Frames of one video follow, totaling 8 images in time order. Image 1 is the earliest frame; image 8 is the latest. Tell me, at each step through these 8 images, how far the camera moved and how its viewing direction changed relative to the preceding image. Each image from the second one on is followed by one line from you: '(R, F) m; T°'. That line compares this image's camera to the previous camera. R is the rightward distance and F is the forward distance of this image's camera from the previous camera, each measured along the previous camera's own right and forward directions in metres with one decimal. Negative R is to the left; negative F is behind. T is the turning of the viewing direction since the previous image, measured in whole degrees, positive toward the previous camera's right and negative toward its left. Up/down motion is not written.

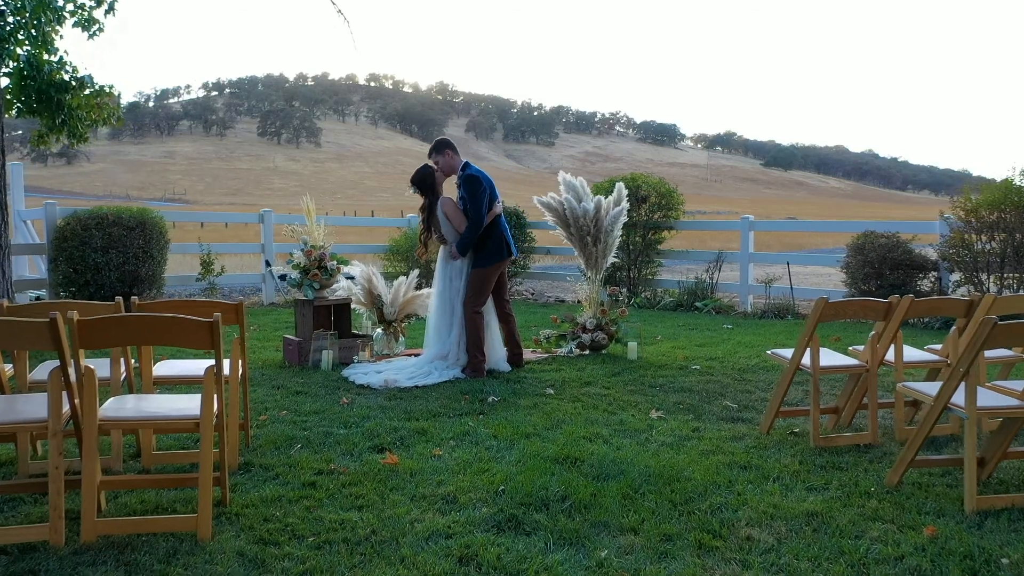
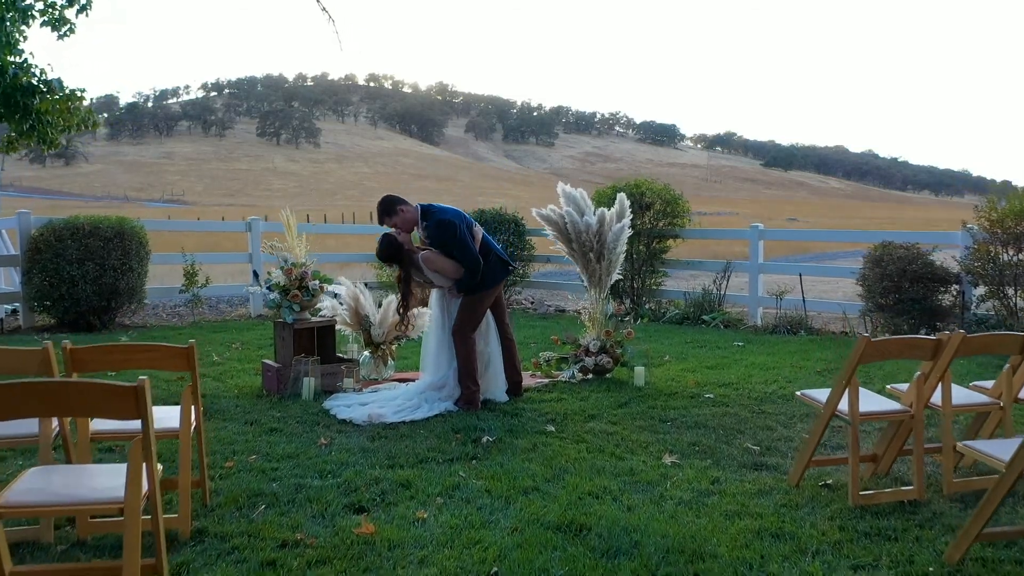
(0.0, +0.4) m; 0°
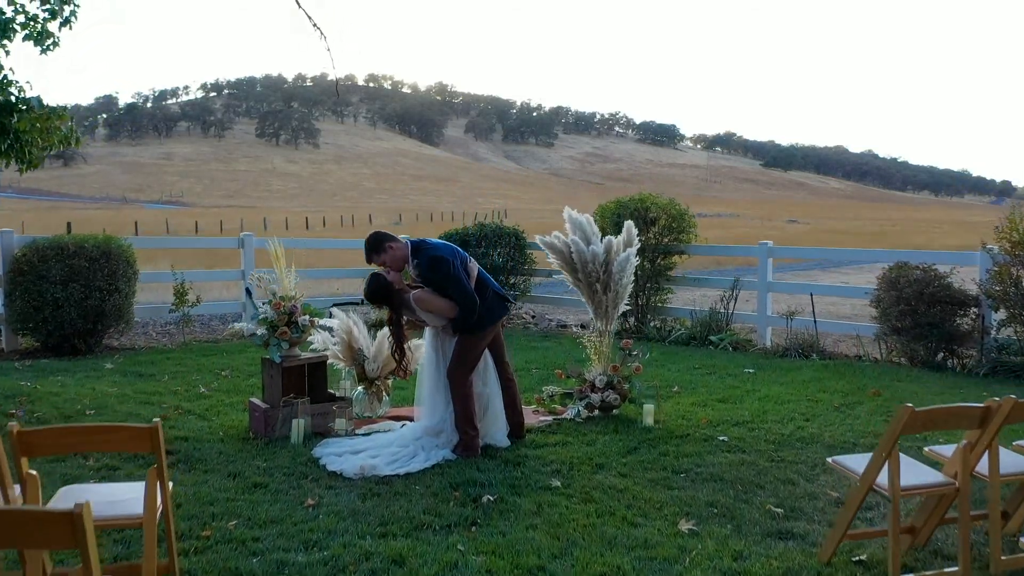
(0.0, +0.3) m; 0°
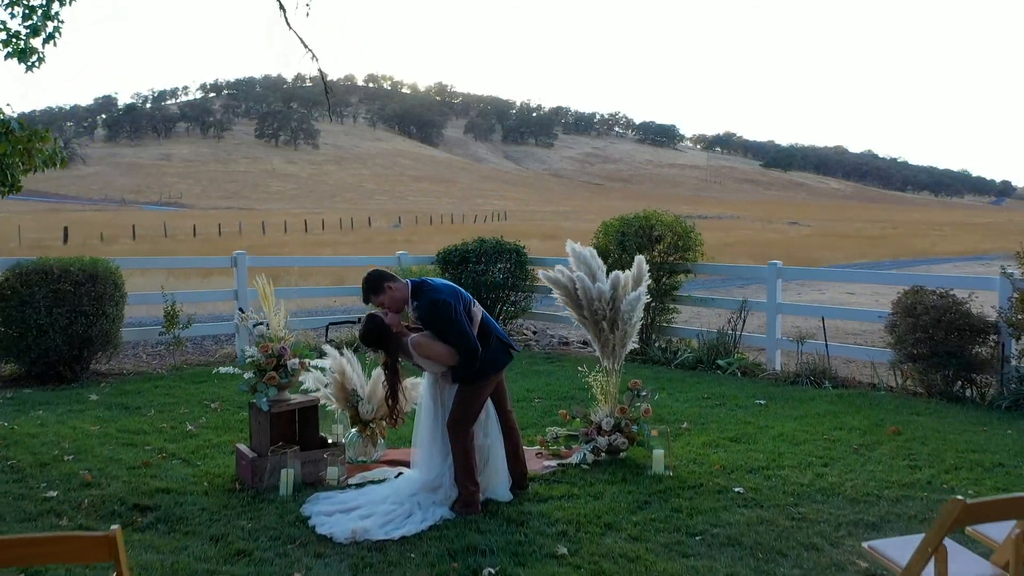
(0.0, +0.3) m; 0°
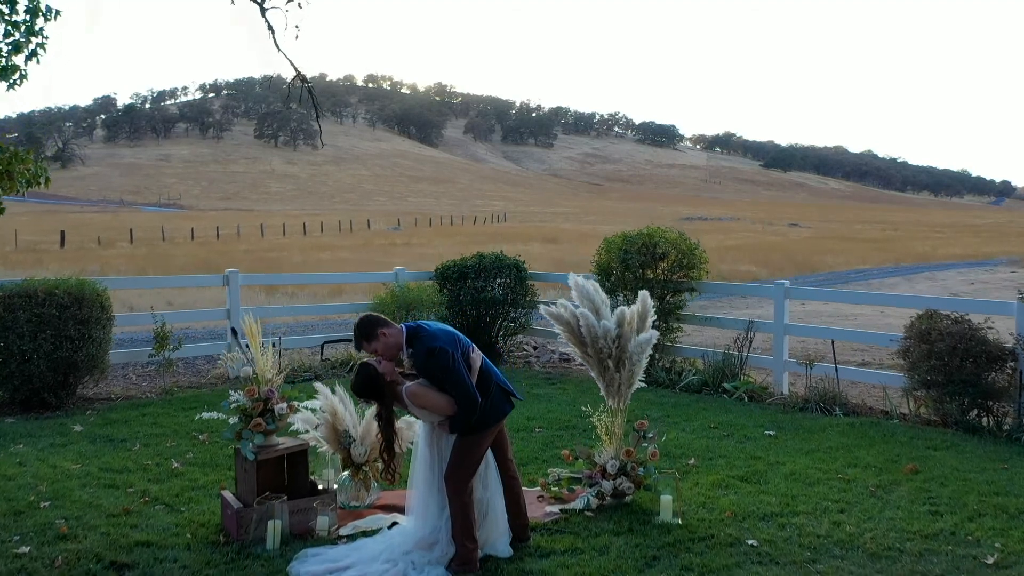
(0.0, +0.3) m; 0°
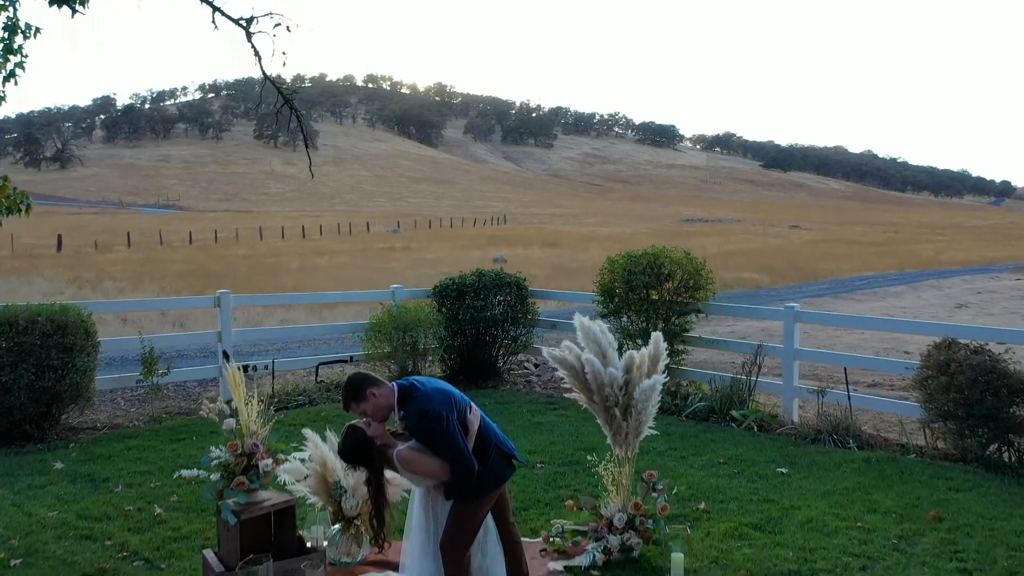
(0.0, +0.3) m; 0°
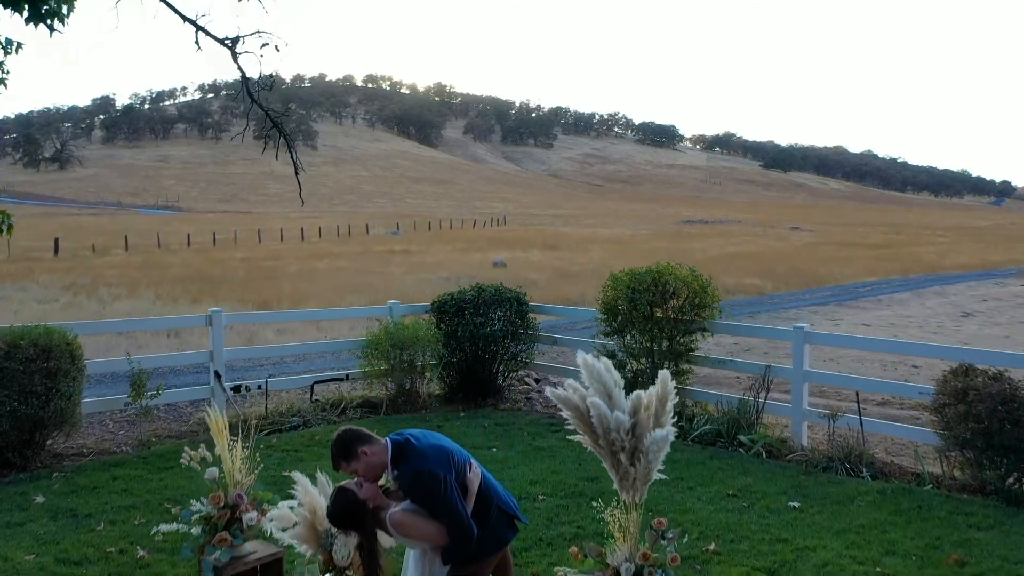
(0.0, +0.3) m; 0°
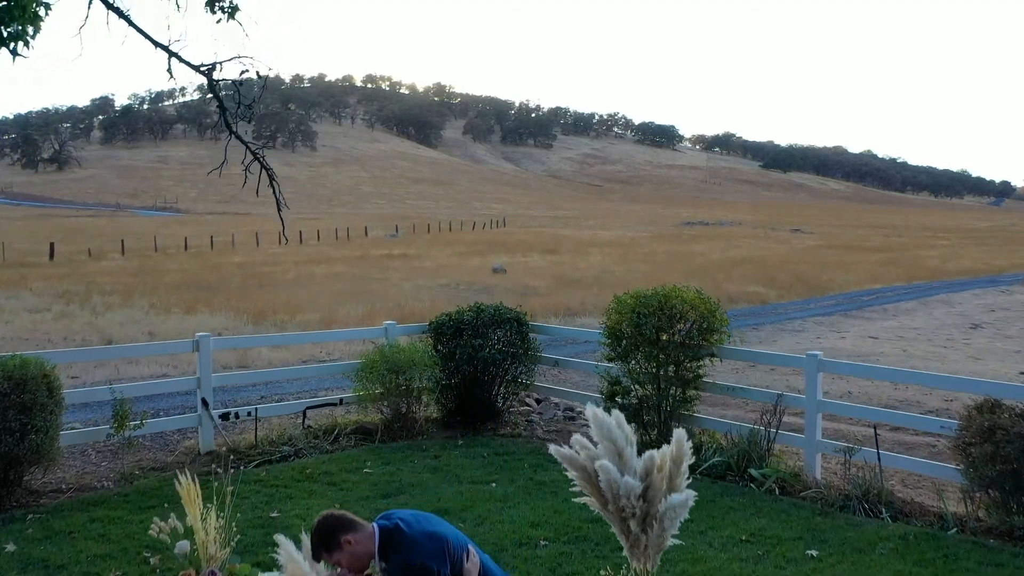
(0.0, +0.4) m; 0°
